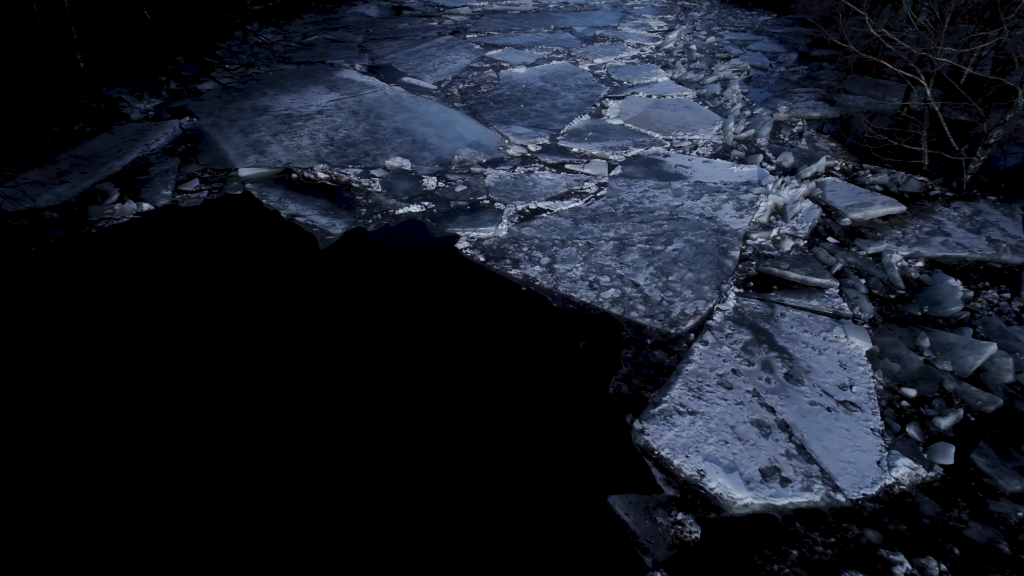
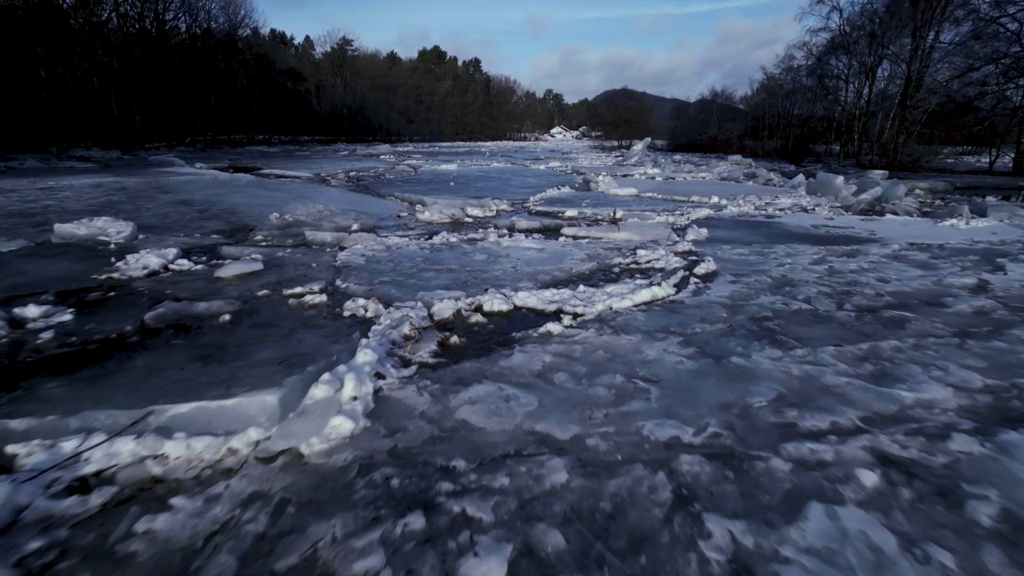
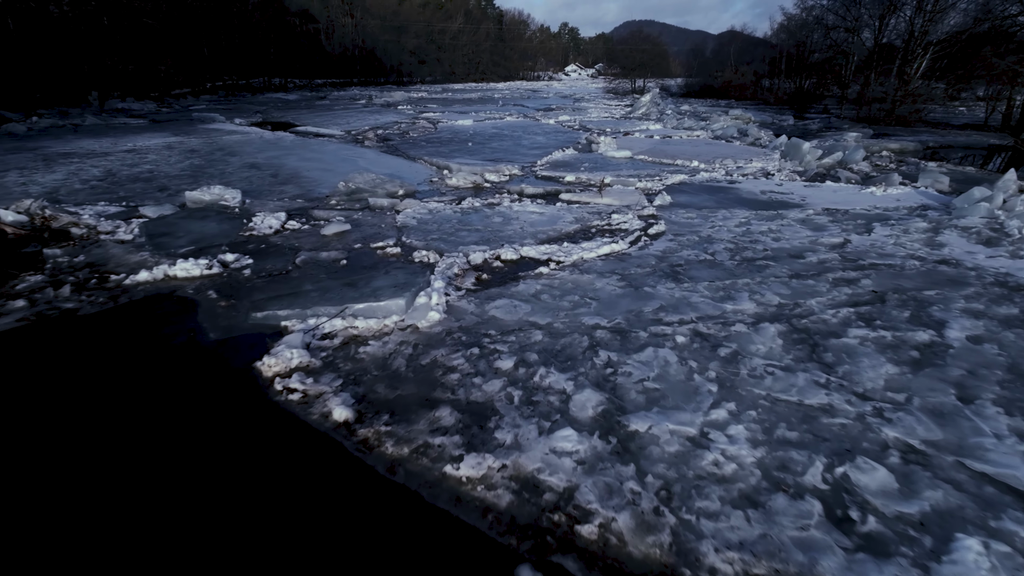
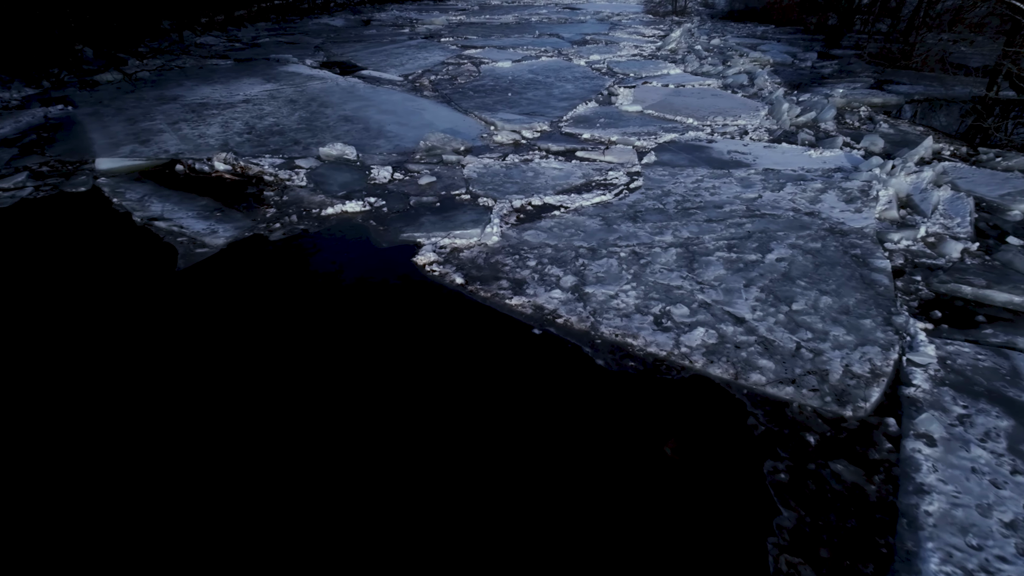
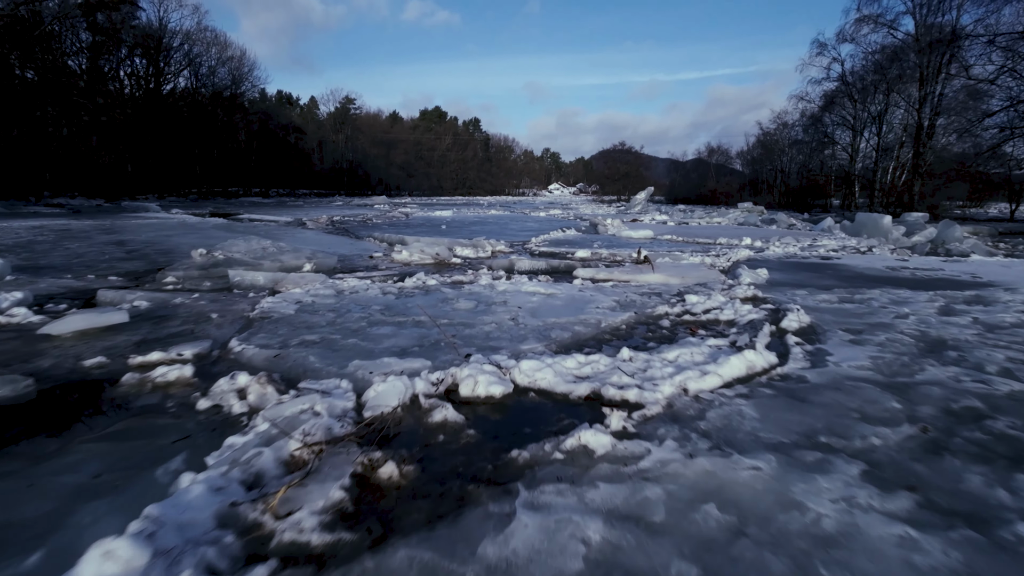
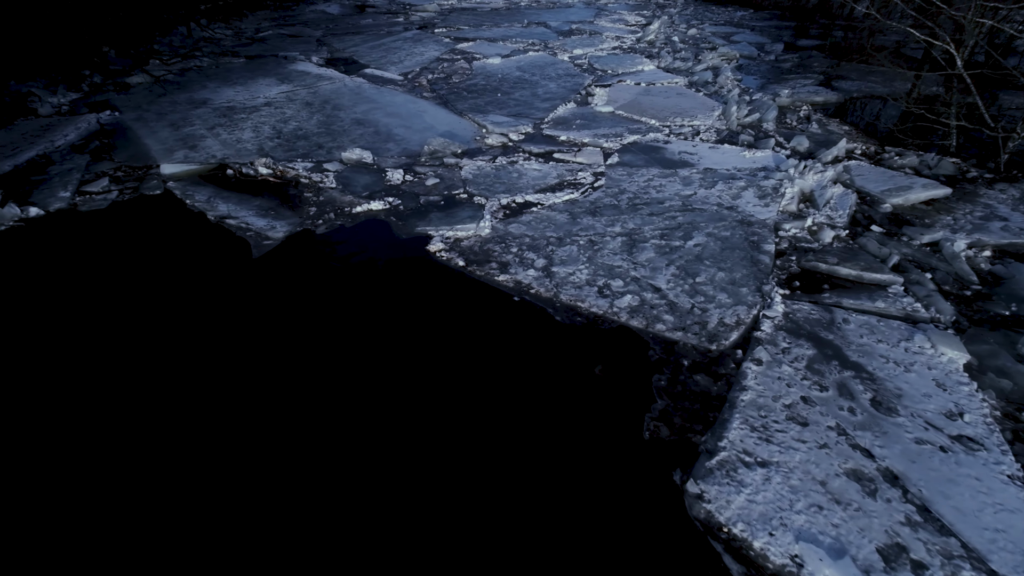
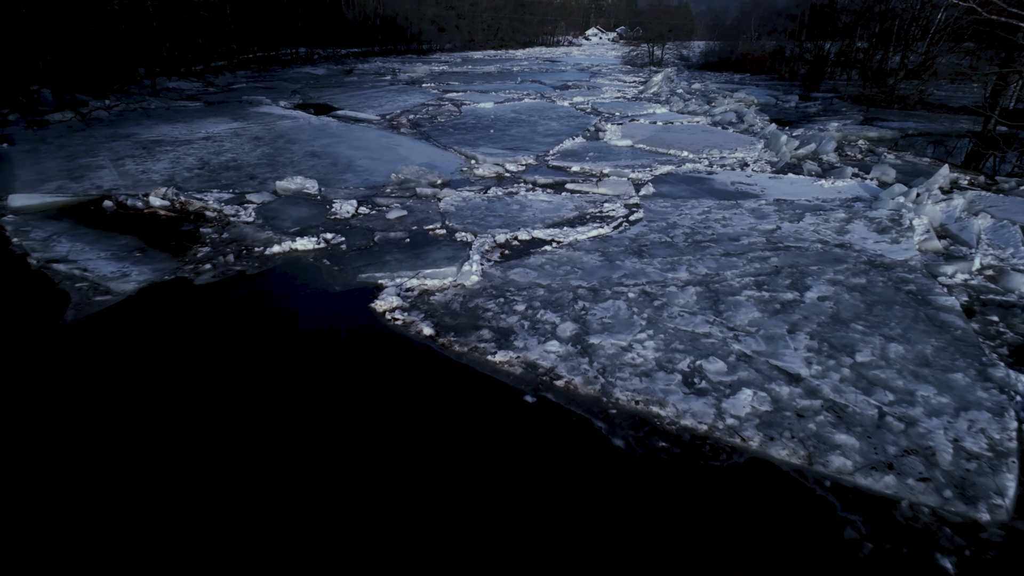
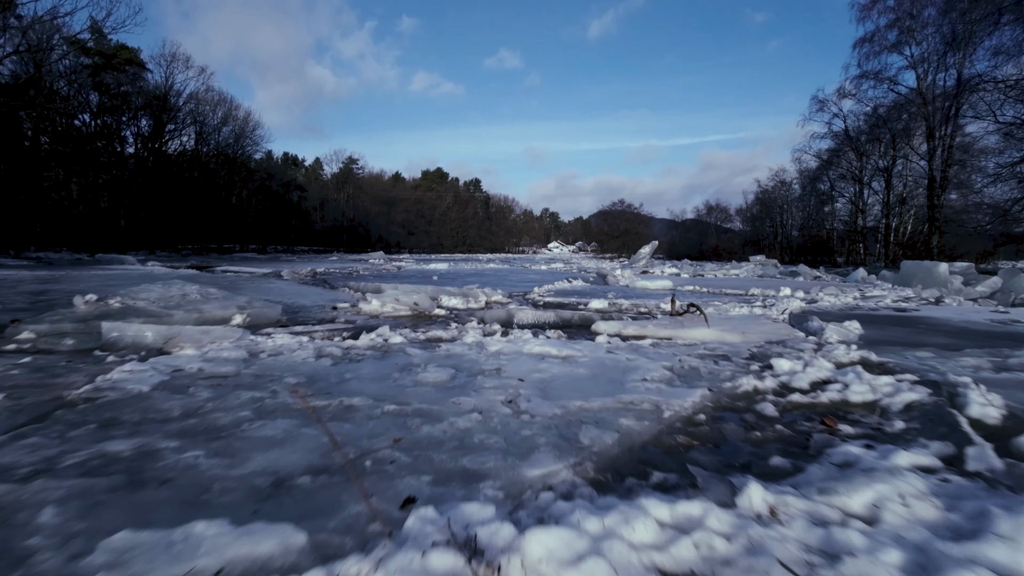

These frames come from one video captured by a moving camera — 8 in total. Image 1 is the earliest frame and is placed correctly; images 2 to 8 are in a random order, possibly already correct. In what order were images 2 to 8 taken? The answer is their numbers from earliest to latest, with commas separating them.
6, 4, 7, 3, 2, 5, 8
